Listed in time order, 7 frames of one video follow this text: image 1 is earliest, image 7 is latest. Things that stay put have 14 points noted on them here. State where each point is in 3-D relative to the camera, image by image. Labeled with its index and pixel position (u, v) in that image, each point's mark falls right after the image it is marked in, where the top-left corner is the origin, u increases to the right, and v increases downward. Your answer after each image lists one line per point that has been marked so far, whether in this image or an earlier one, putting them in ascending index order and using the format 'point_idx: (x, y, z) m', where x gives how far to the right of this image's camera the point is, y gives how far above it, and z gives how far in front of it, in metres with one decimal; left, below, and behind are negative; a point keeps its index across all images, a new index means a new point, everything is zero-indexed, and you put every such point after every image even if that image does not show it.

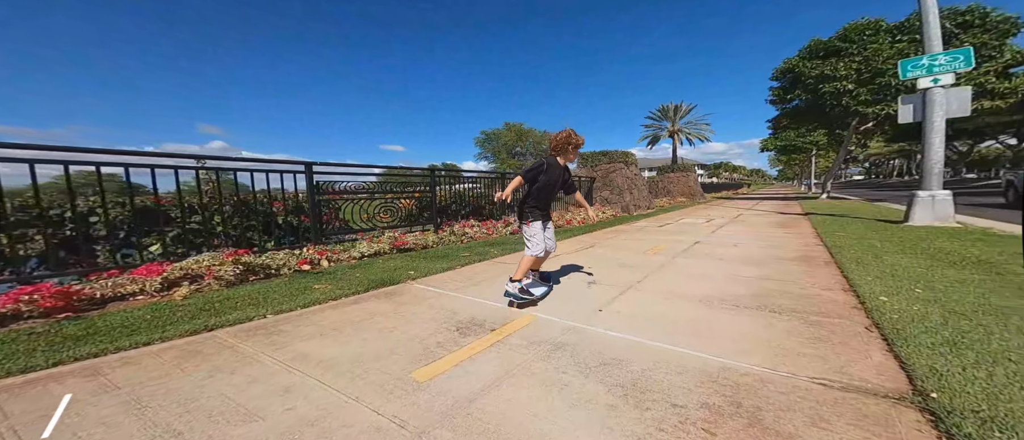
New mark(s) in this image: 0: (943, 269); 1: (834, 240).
0: (+3.9, -0.5, +2.9) m
1: (+4.9, -0.3, +4.8) m
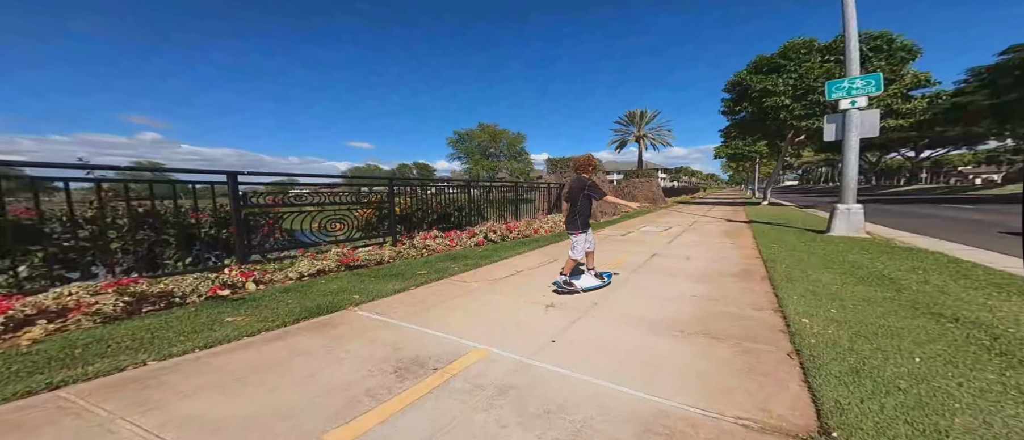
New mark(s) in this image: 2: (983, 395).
0: (+3.5, -0.7, +3.3) m
1: (+4.3, -0.5, +5.3) m
2: (+2.0, -0.7, +1.4) m
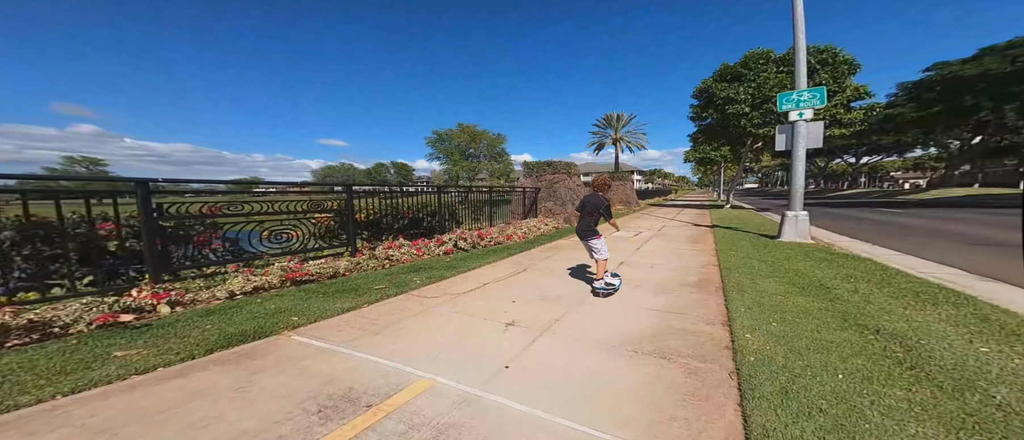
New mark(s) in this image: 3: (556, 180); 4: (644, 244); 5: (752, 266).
0: (+3.1, -0.8, +3.5) m
1: (+3.7, -0.6, +5.5) m
2: (+1.7, -0.9, +1.5) m
3: (+1.9, +1.6, +12.4) m
4: (+3.4, -0.5, +7.7) m
5: (+3.8, -0.7, +5.0) m
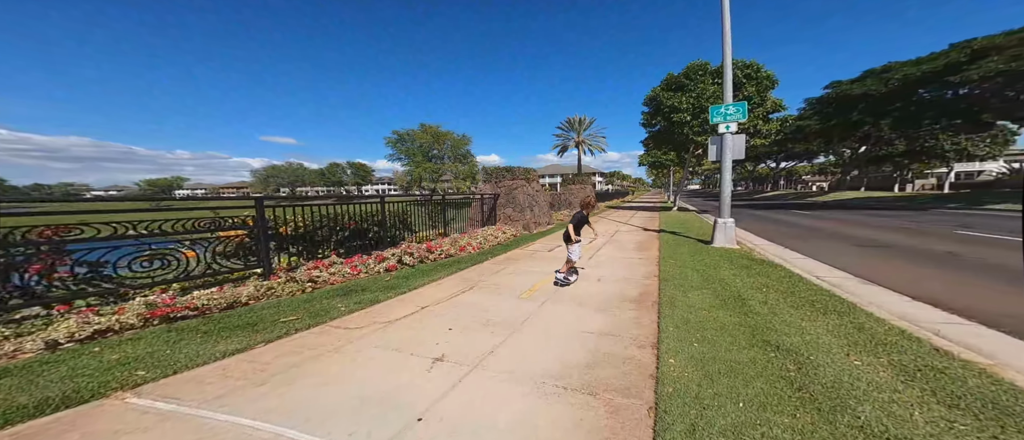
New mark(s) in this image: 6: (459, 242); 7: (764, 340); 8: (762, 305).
0: (+2.4, -1.1, +3.8) m
1: (+2.8, -0.9, +5.9) m
2: (+1.3, -1.1, +1.6) m
3: (+0.1, +1.3, +12.4) m
4: (+2.1, -0.8, +8.0) m
5: (+2.9, -0.9, +5.4) m
6: (-1.4, -0.6, +8.0) m
7: (+2.3, -1.1, +3.0) m
8: (+3.0, -1.0, +4.0) m
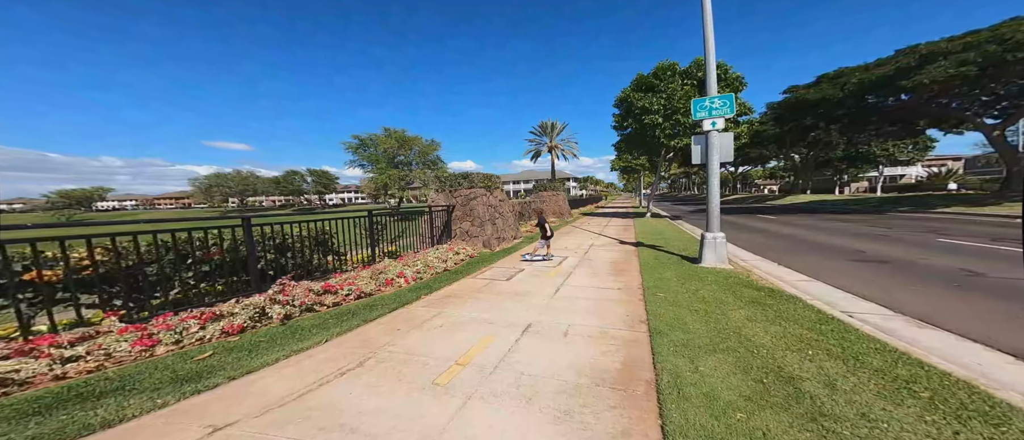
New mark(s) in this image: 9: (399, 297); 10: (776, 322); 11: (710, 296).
0: (+1.7, -1.4, +2.3) m
1: (+1.9, -1.2, +4.4) m
2: (+0.8, -1.4, 0.0) m
3: (-1.4, +0.8, +10.8) m
4: (+1.1, -1.1, +6.4) m
5: (+2.0, -1.2, +3.9) m
6: (-2.4, -1.0, +6.2) m
7: (+1.7, -1.4, +1.5) m
8: (+2.3, -1.3, +2.5) m
9: (-1.8, -1.2, +5.2) m
10: (+3.0, -1.2, +3.7) m
11: (+2.9, -1.2, +4.6) m
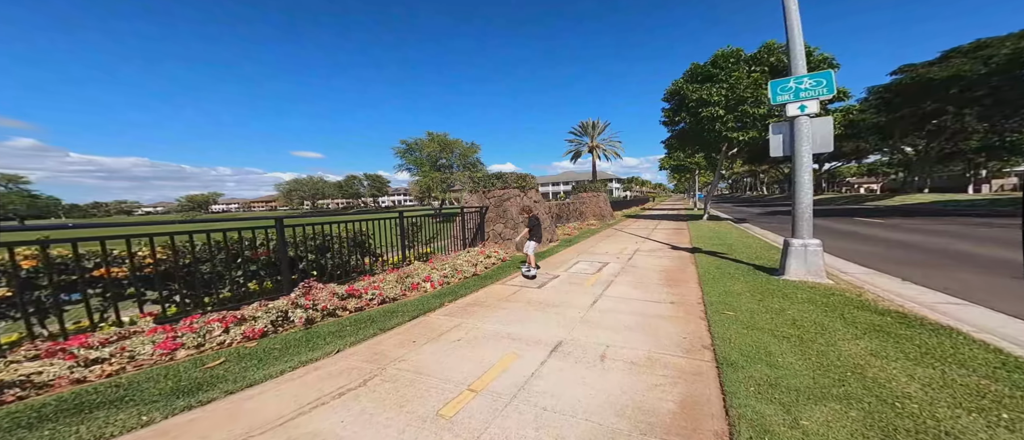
0: (+1.7, -1.4, +1.6) m
1: (+2.2, -1.2, +3.6) m
2: (+0.5, -1.4, -0.6) m
3: (-0.2, +0.8, +10.4) m
4: (+1.7, -1.2, +5.7) m
5: (+2.3, -1.2, +3.1) m
6: (-1.8, -1.0, +5.9) m
7: (+1.6, -1.4, +0.7) m
8: (+2.3, -1.3, +1.7) m
9: (-1.4, -1.3, +4.9) m
10: (+3.2, -1.2, +2.8) m
11: (+3.2, -1.2, +3.7) m
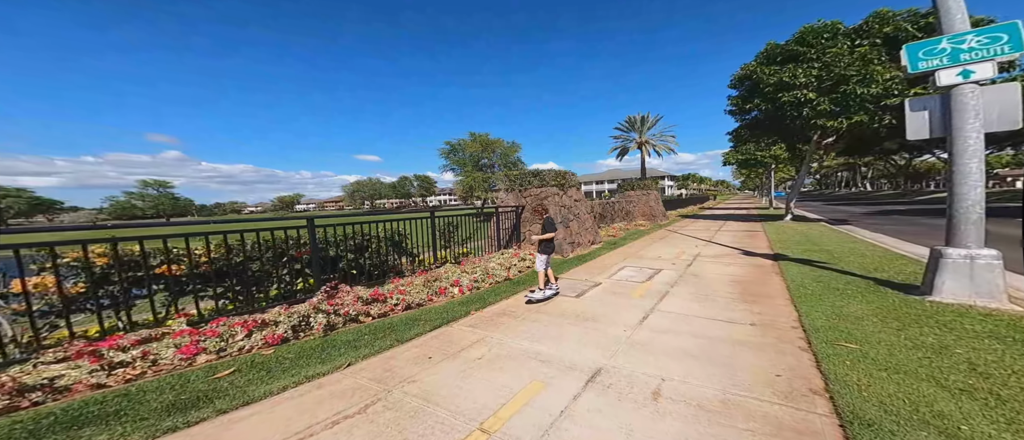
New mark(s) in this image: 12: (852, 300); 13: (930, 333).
0: (+1.7, -1.4, +0.8) m
1: (+2.4, -1.3, +2.8) m
2: (+0.2, -1.4, -1.2) m
3: (+1.0, +0.8, +9.8) m
4: (+2.2, -1.2, +4.9) m
5: (+2.5, -1.3, +2.3) m
6: (-1.2, -1.1, +5.6) m
7: (+1.5, -1.4, 0.0) m
8: (+2.3, -1.3, +0.8) m
9: (-0.9, -1.3, +4.5) m
10: (+3.3, -1.2, +1.8) m
11: (+3.5, -1.2, +2.7) m
12: (+4.3, -1.1, +4.5) m
13: (+3.9, -1.2, +3.4) m
